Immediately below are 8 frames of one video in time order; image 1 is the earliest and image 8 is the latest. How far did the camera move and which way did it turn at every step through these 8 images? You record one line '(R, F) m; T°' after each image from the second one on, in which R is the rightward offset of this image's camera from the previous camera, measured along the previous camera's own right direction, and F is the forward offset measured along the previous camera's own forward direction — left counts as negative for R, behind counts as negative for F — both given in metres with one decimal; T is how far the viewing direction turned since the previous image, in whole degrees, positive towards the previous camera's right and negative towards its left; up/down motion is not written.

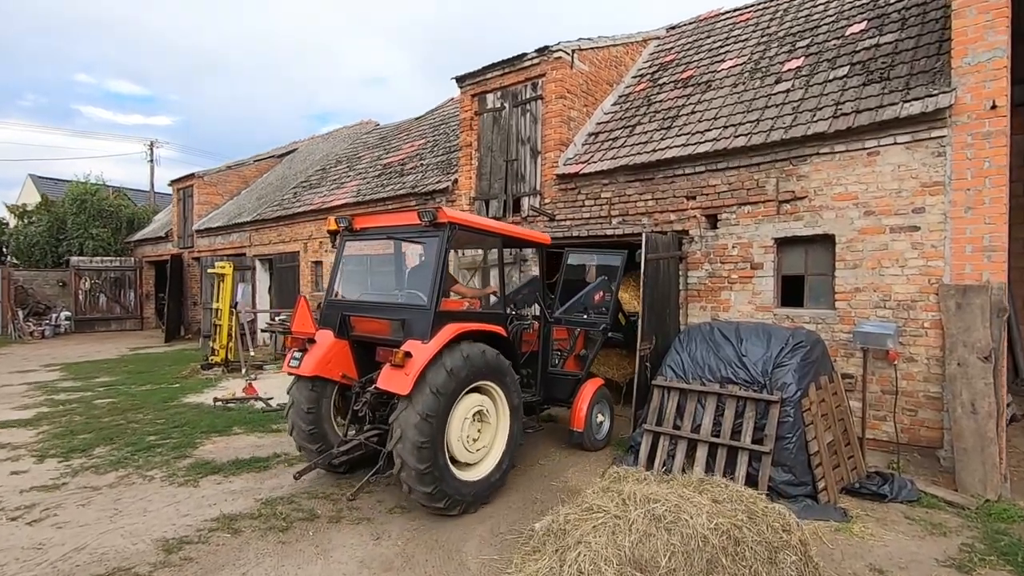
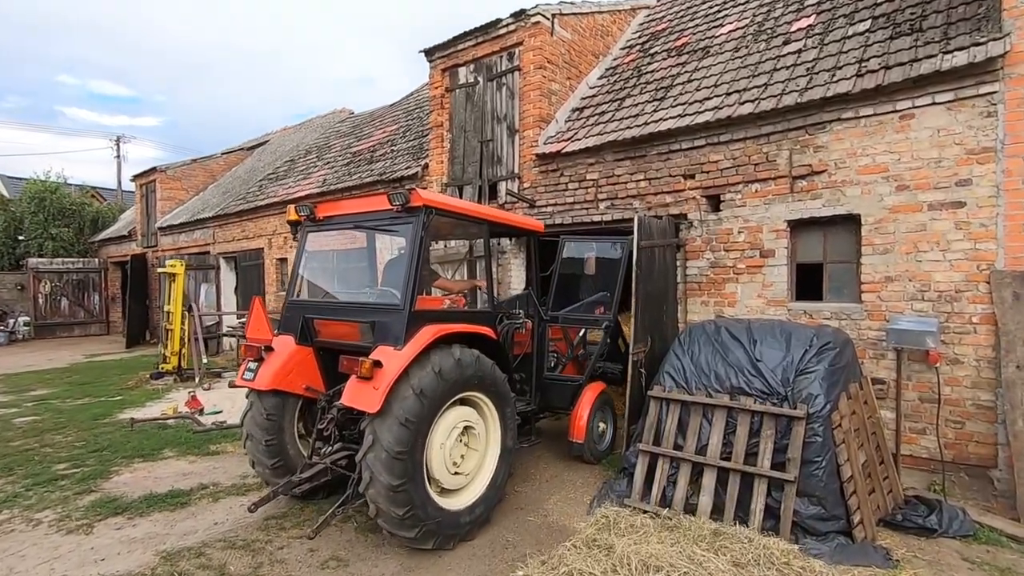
(+0.2, +0.9) m; +1°
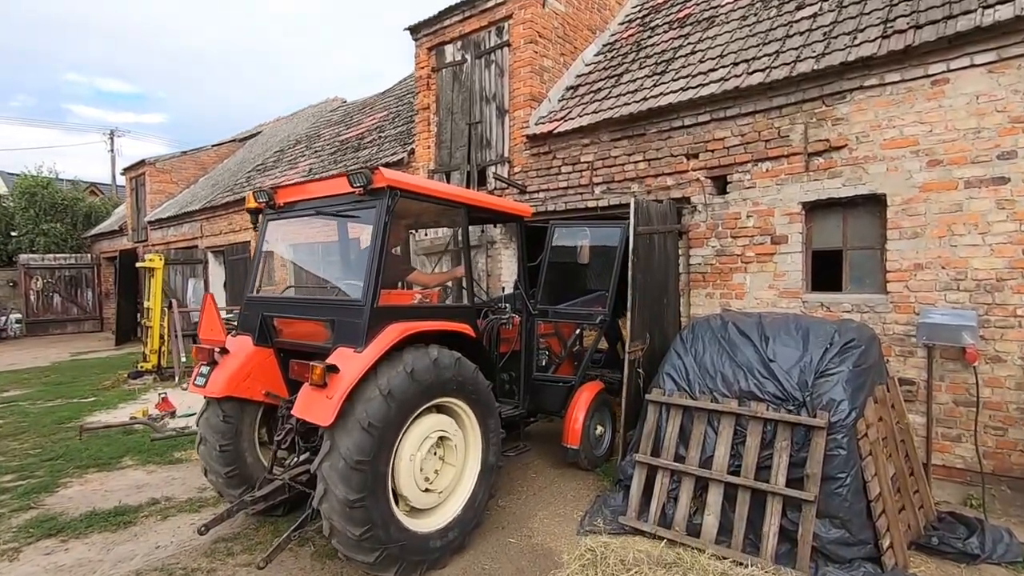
(+0.2, +0.5) m; -1°
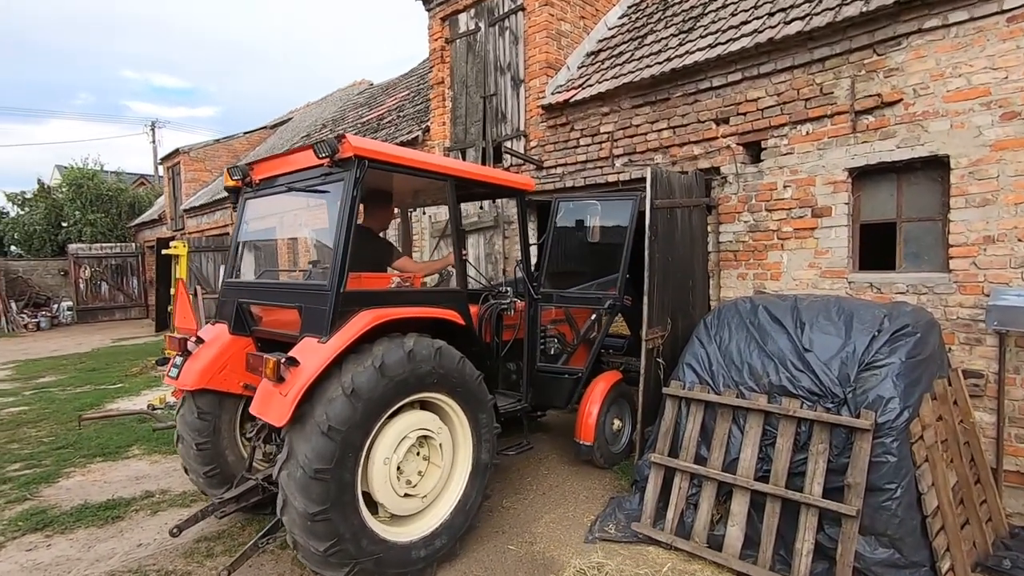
(+0.3, +0.4) m; -4°
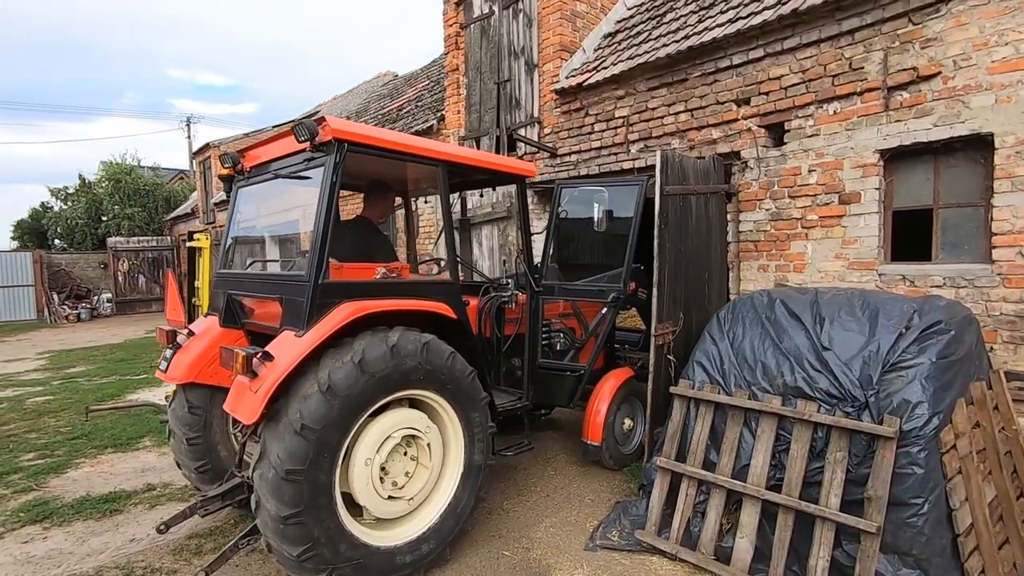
(+0.2, +0.2) m; -3°
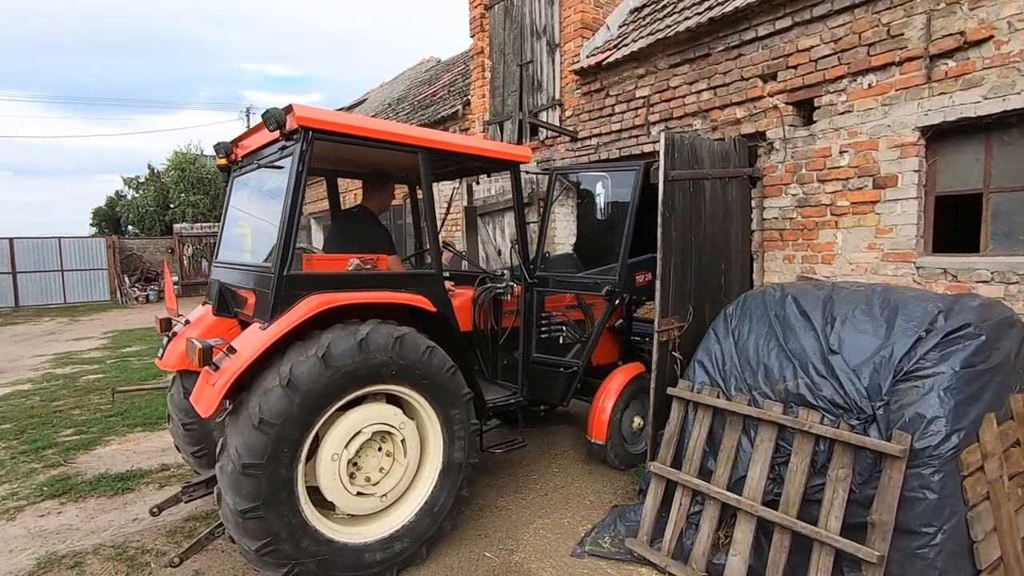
(+0.4, +0.2) m; -6°
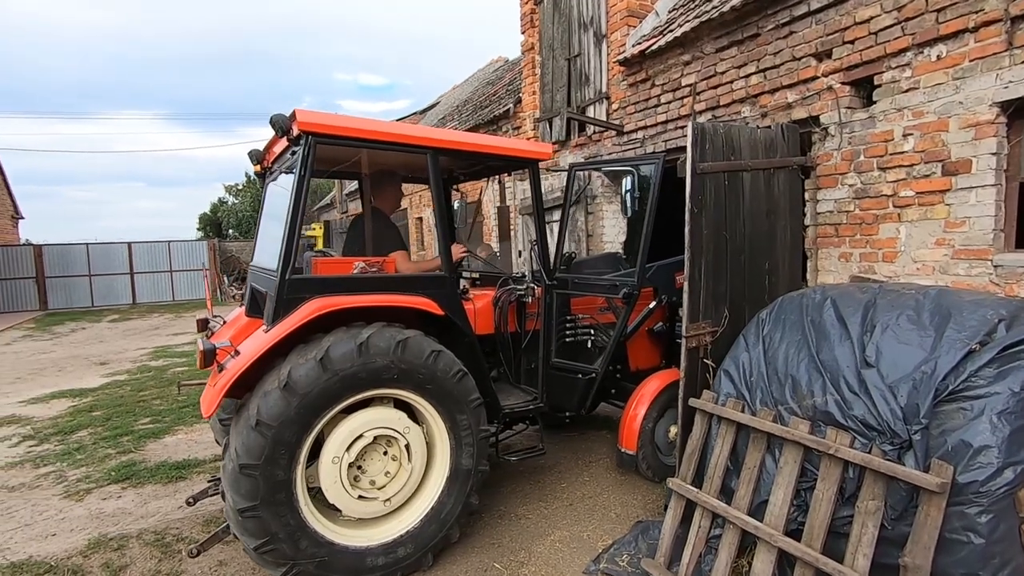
(+0.4, +0.1) m; -8°
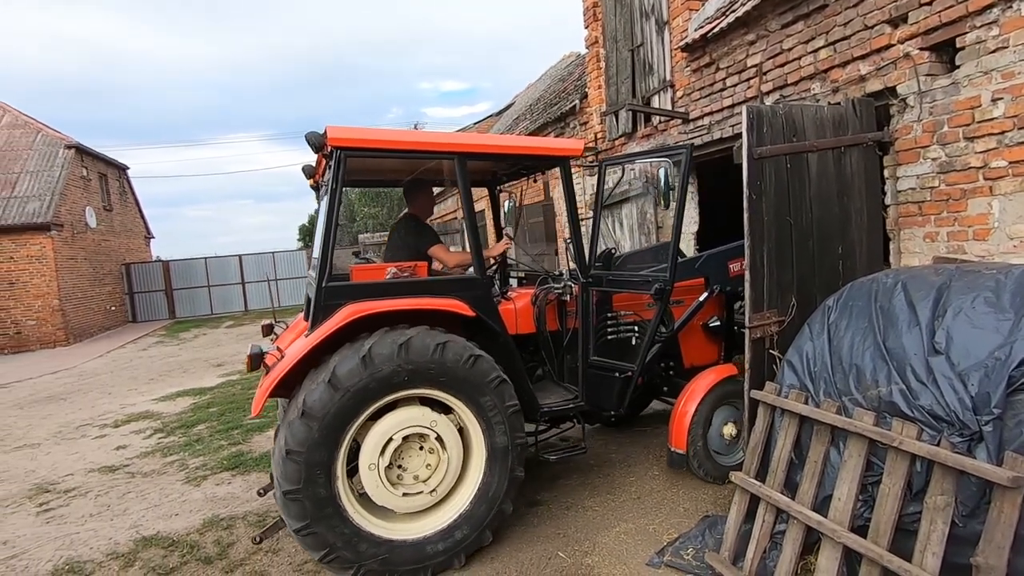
(+0.2, -0.1) m; -9°
